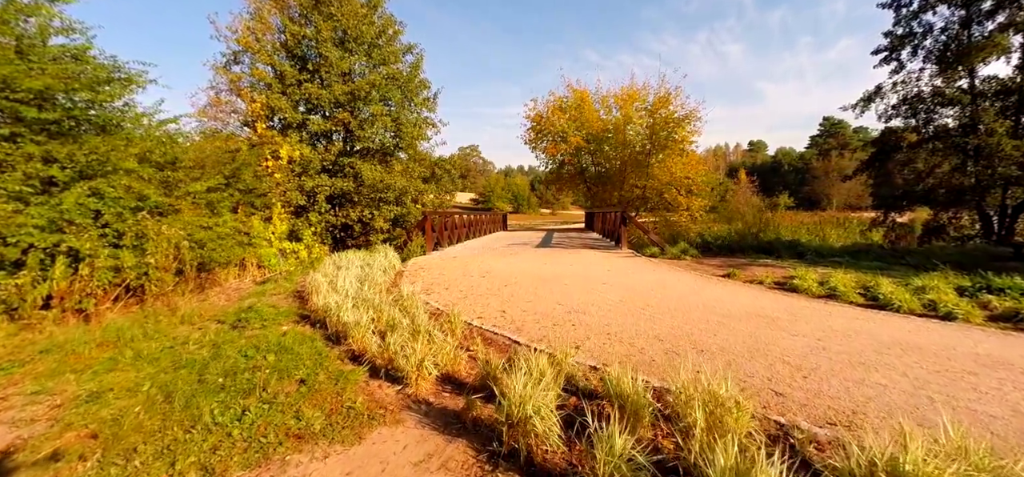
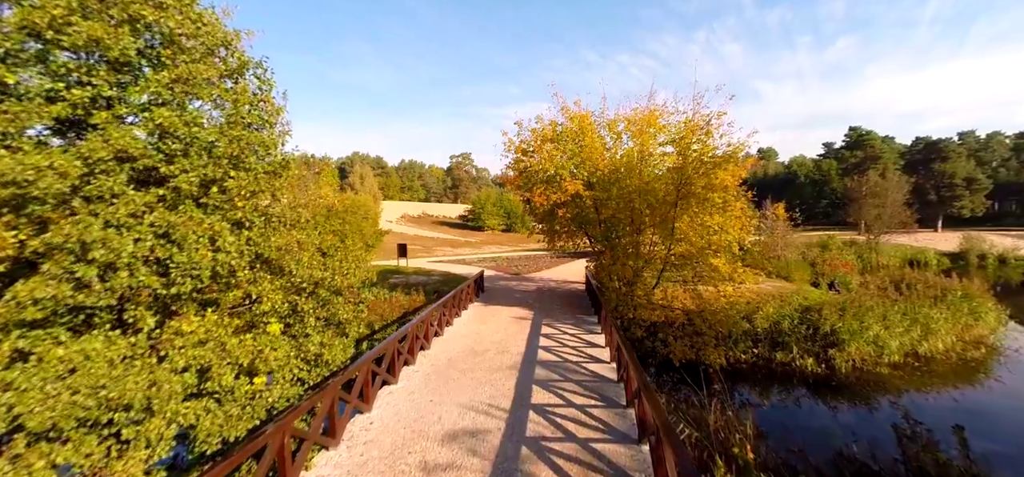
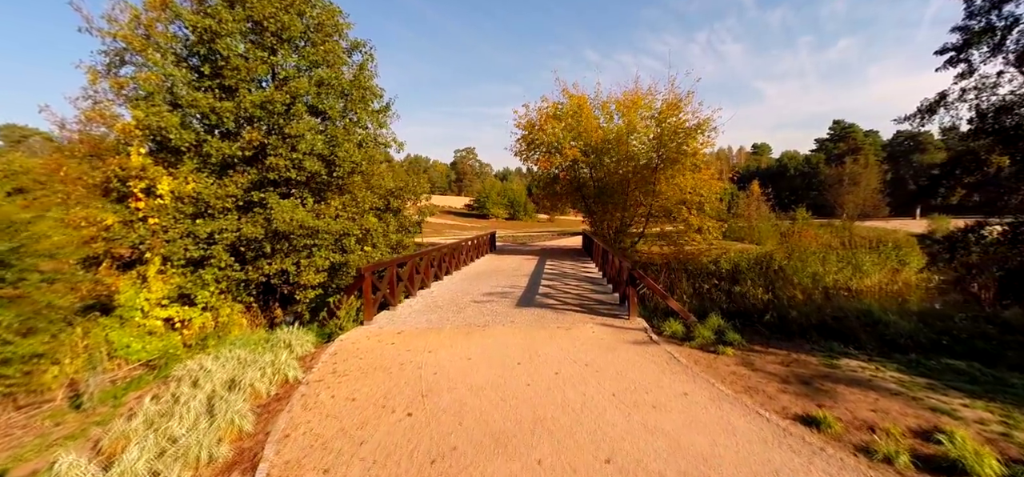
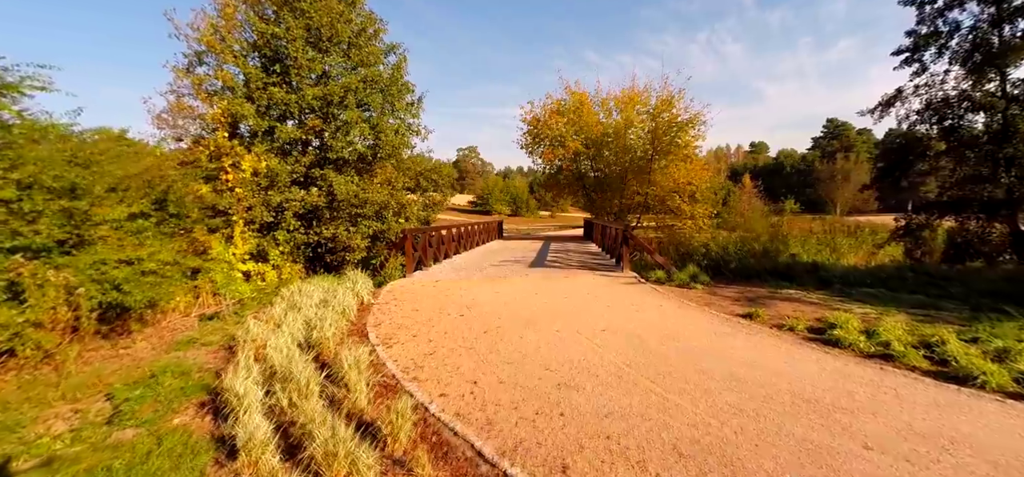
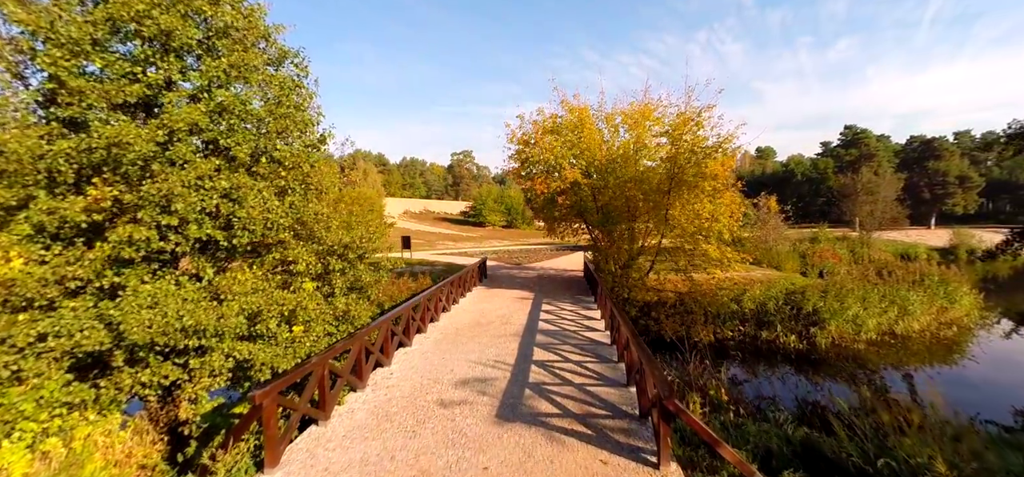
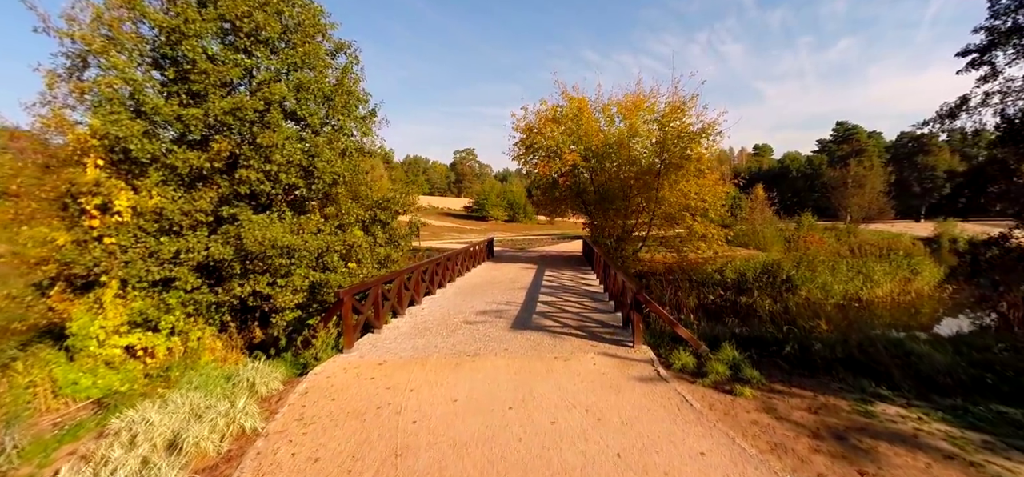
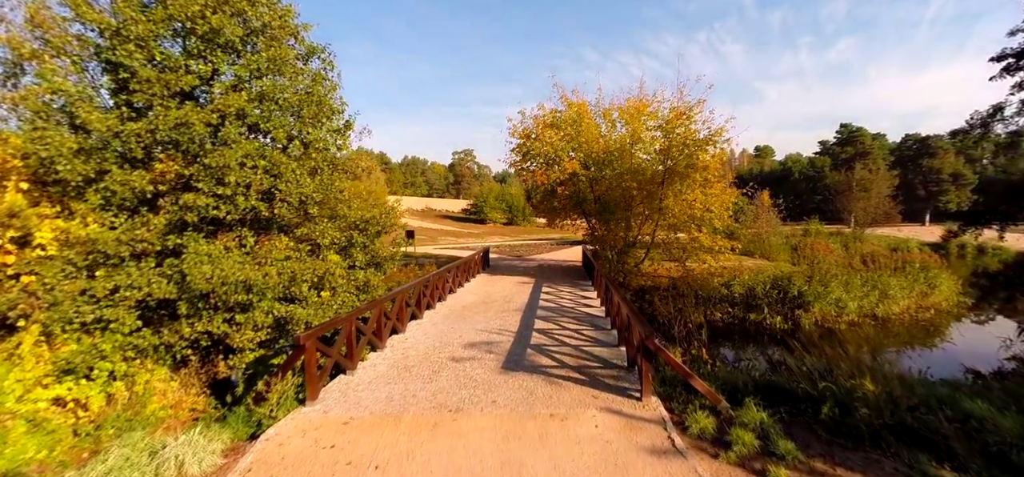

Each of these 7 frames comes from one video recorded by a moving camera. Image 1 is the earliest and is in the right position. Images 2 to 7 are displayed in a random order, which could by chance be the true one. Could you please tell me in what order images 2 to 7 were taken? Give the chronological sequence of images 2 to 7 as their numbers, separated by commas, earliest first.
4, 3, 6, 7, 5, 2
